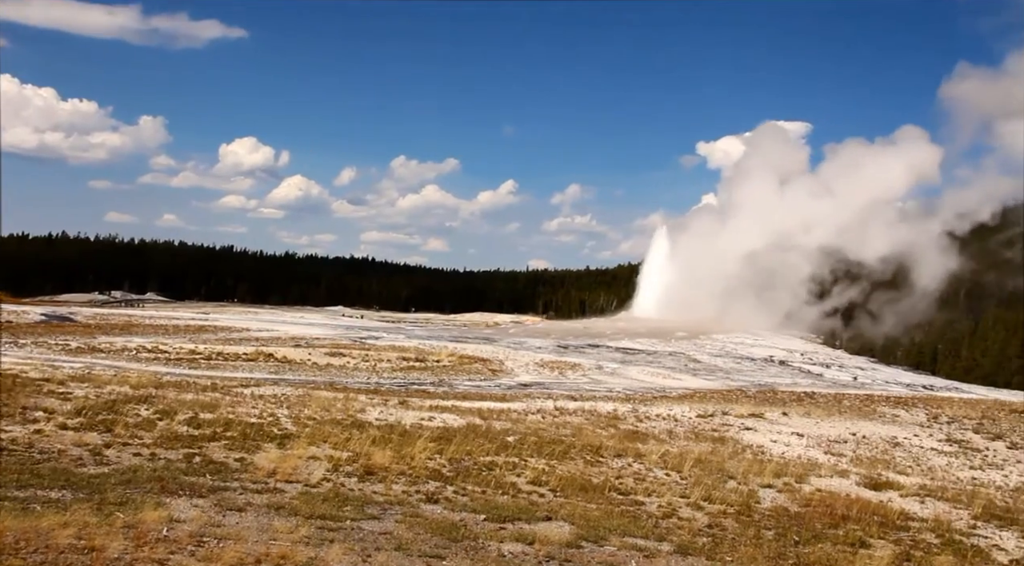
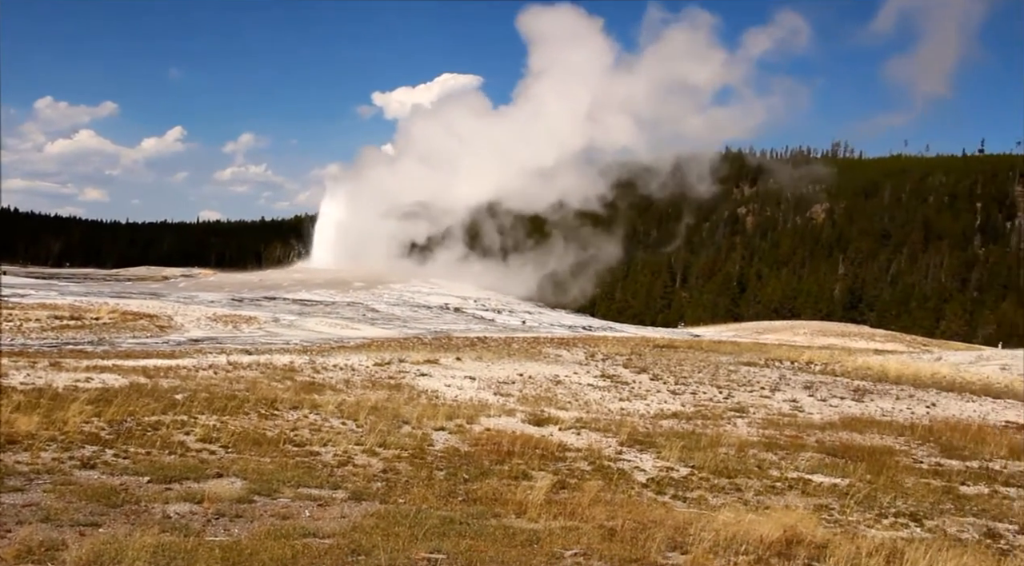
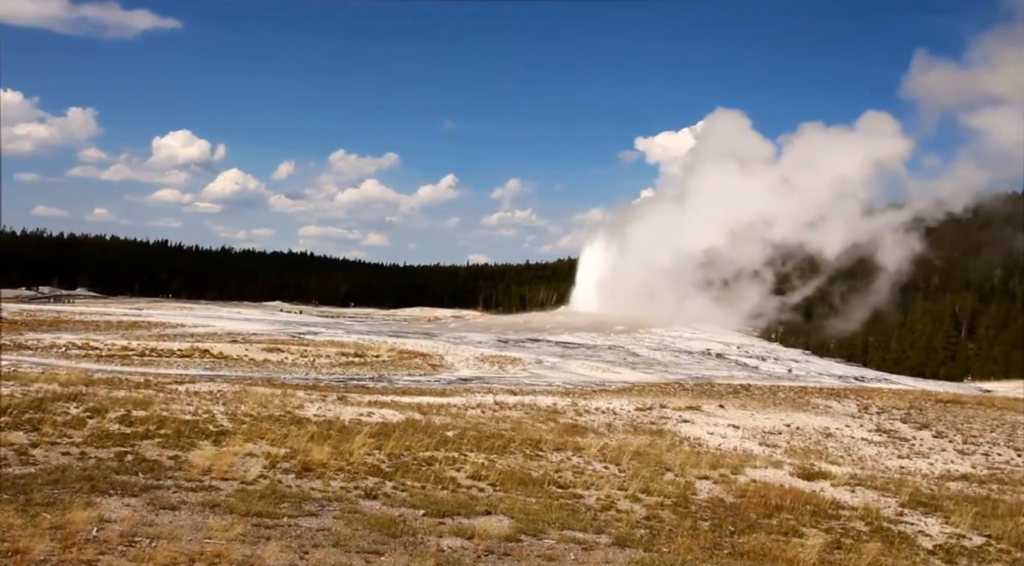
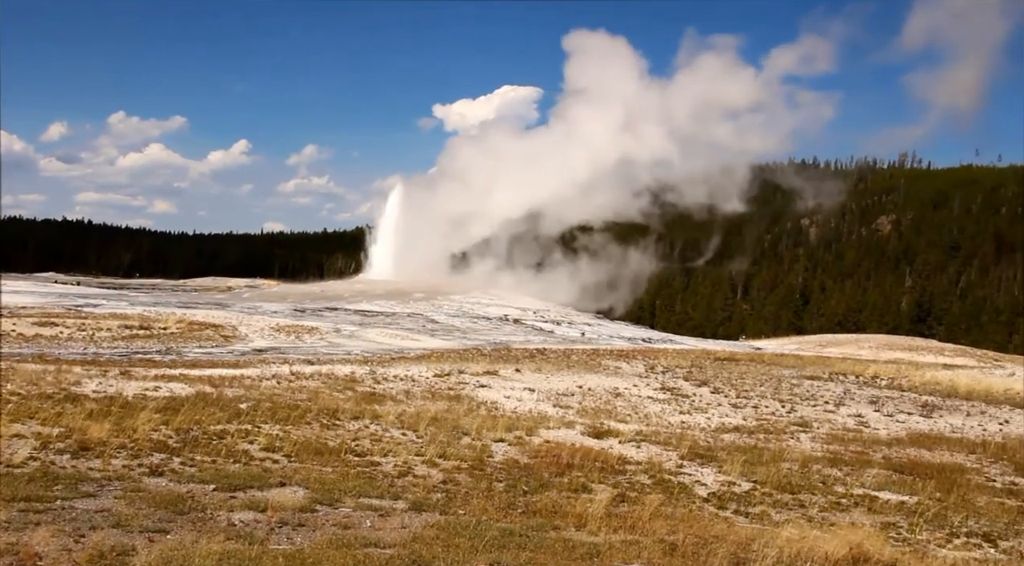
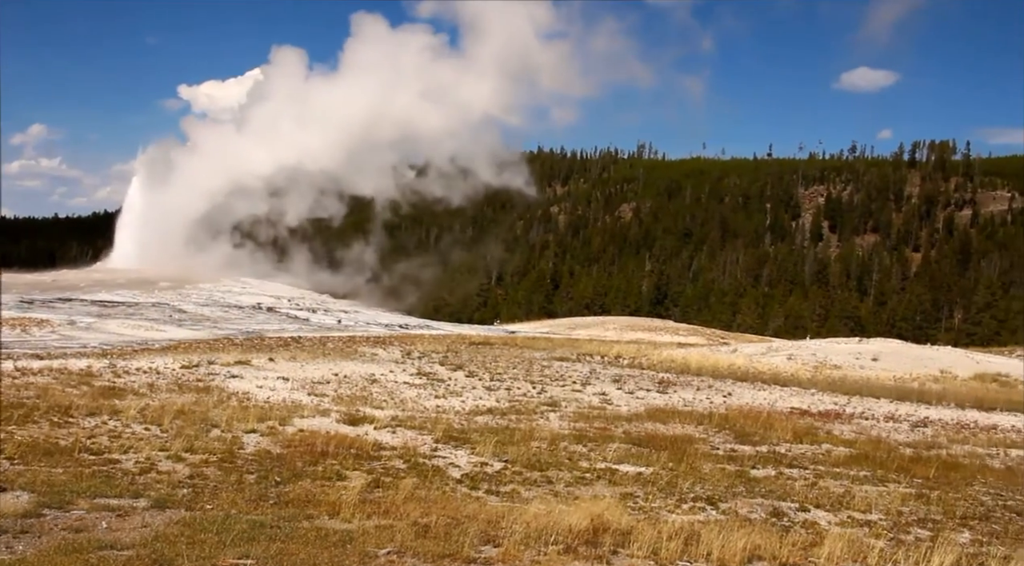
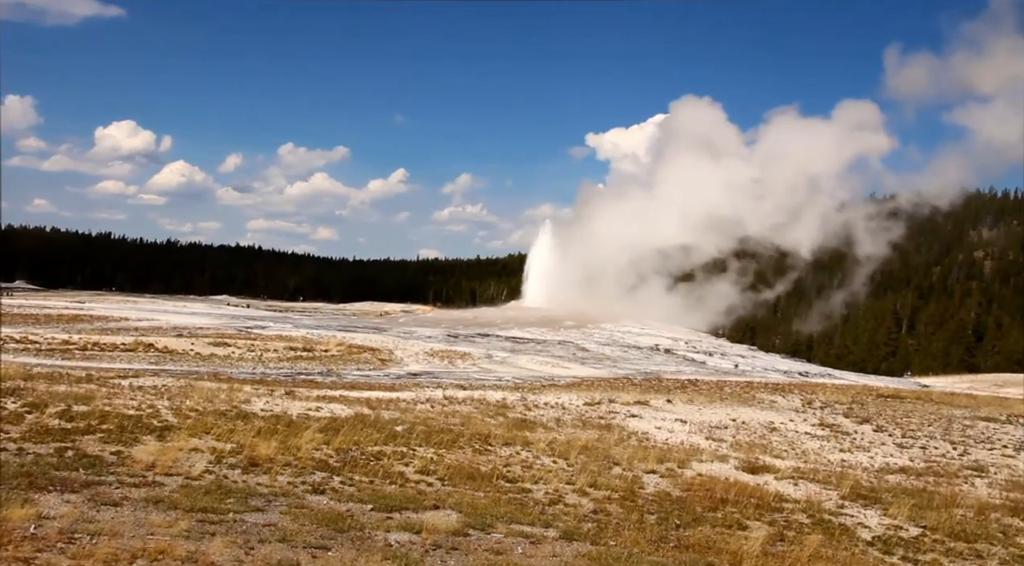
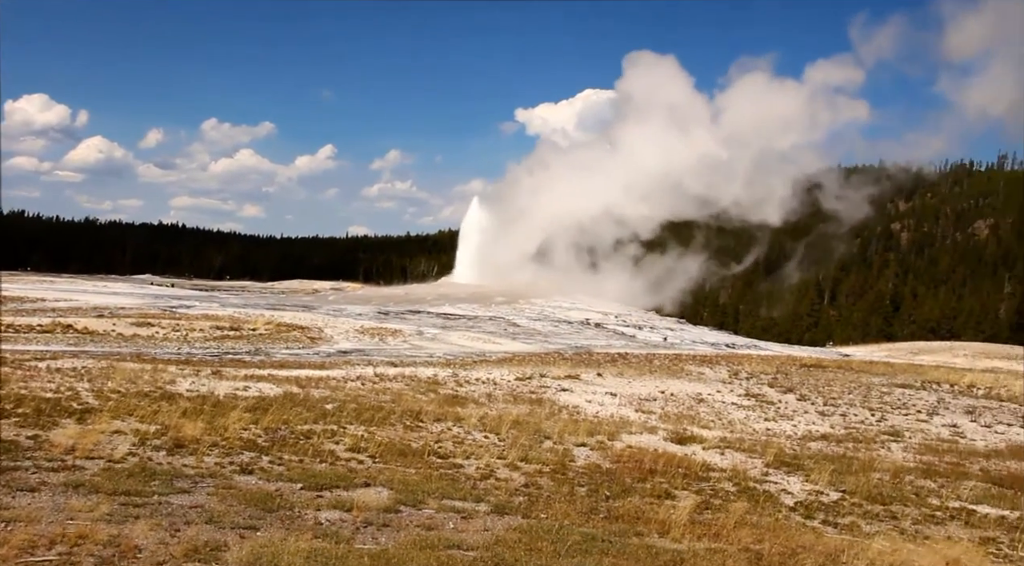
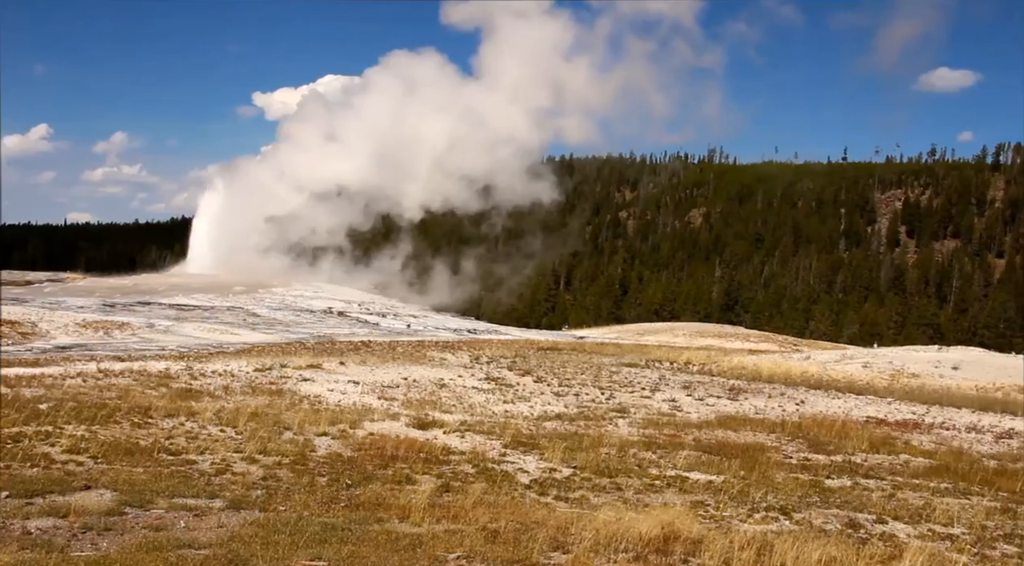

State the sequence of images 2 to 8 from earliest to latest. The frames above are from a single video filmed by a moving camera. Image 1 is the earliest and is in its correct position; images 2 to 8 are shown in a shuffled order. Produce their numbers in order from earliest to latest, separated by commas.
3, 6, 7, 4, 2, 8, 5
